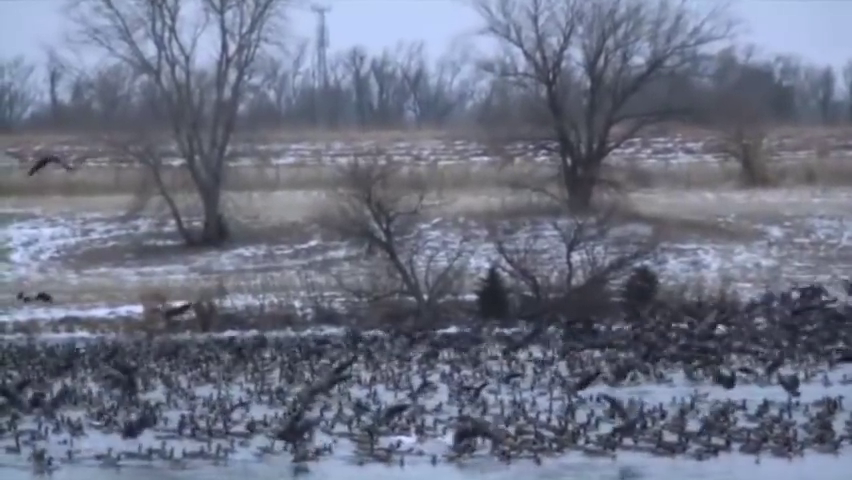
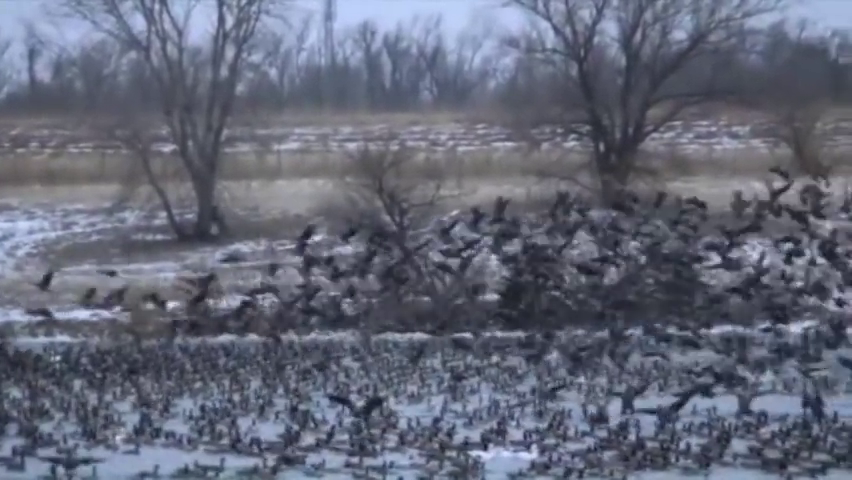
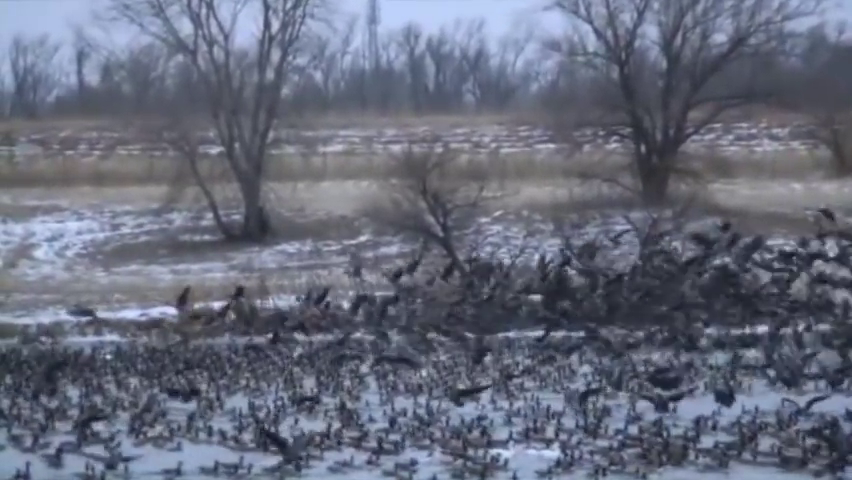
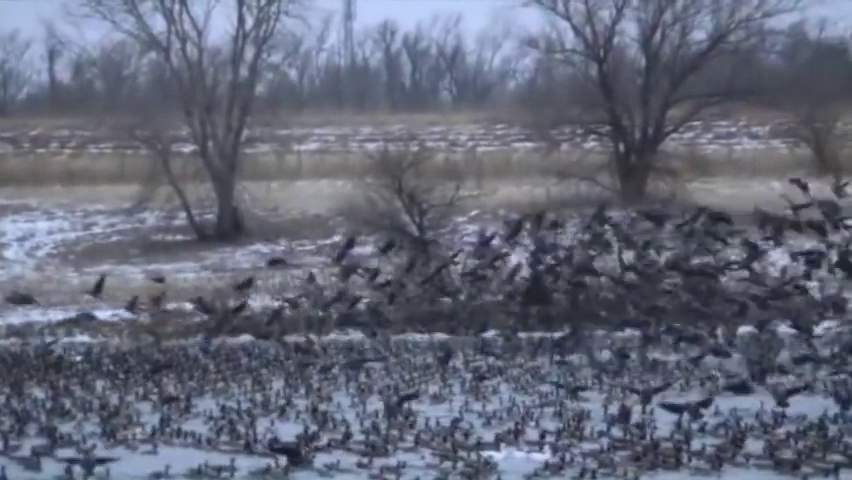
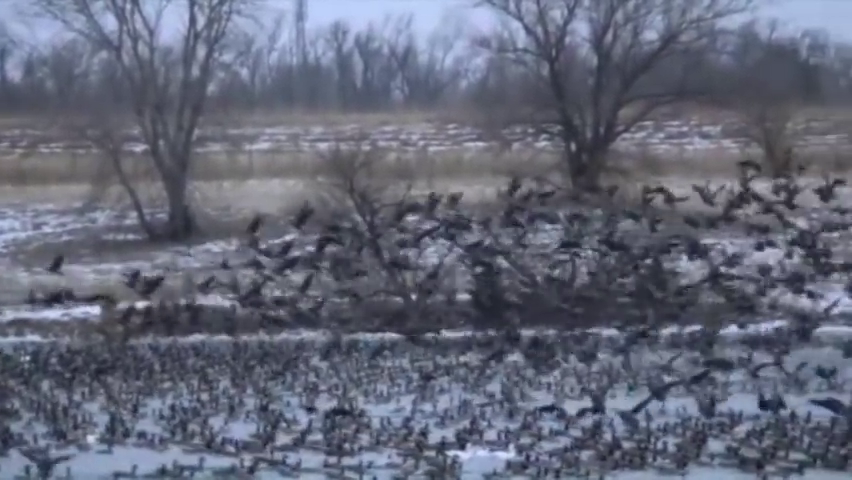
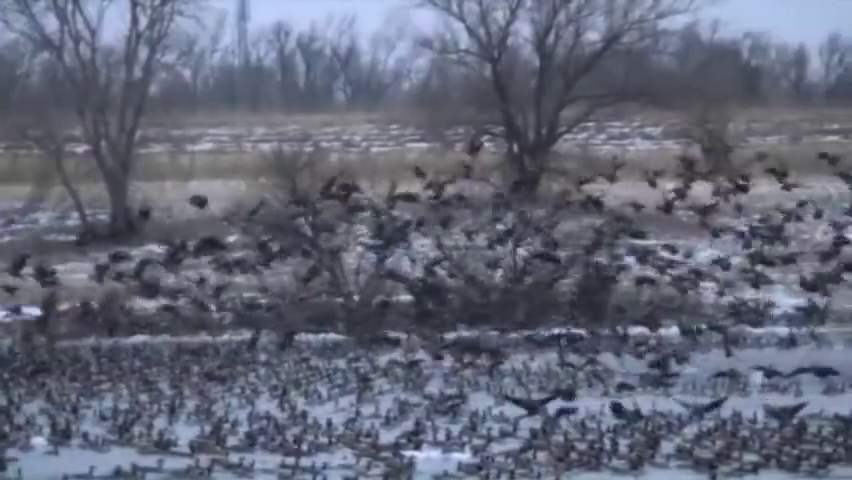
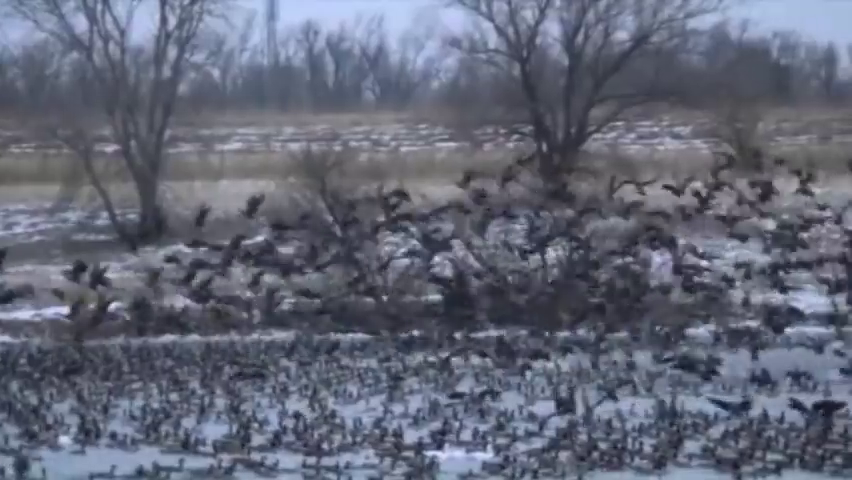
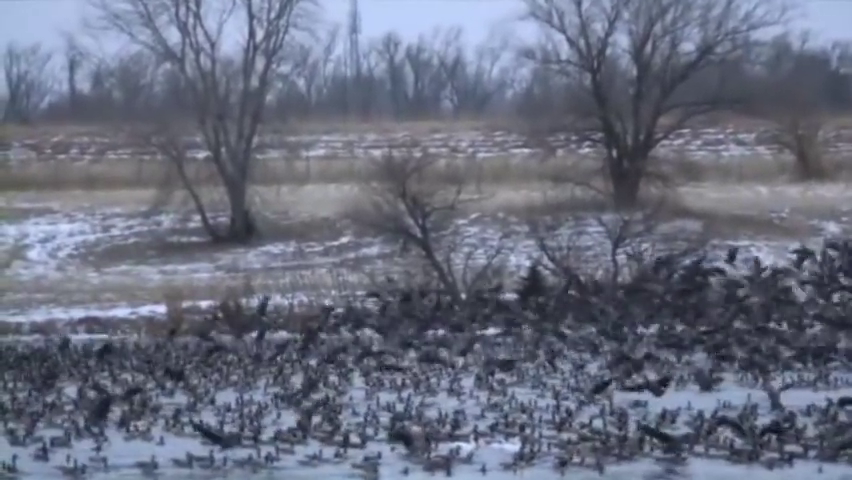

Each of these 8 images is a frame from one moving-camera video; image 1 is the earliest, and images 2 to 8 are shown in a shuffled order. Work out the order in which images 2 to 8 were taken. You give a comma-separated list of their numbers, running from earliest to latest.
8, 3, 4, 2, 5, 7, 6
